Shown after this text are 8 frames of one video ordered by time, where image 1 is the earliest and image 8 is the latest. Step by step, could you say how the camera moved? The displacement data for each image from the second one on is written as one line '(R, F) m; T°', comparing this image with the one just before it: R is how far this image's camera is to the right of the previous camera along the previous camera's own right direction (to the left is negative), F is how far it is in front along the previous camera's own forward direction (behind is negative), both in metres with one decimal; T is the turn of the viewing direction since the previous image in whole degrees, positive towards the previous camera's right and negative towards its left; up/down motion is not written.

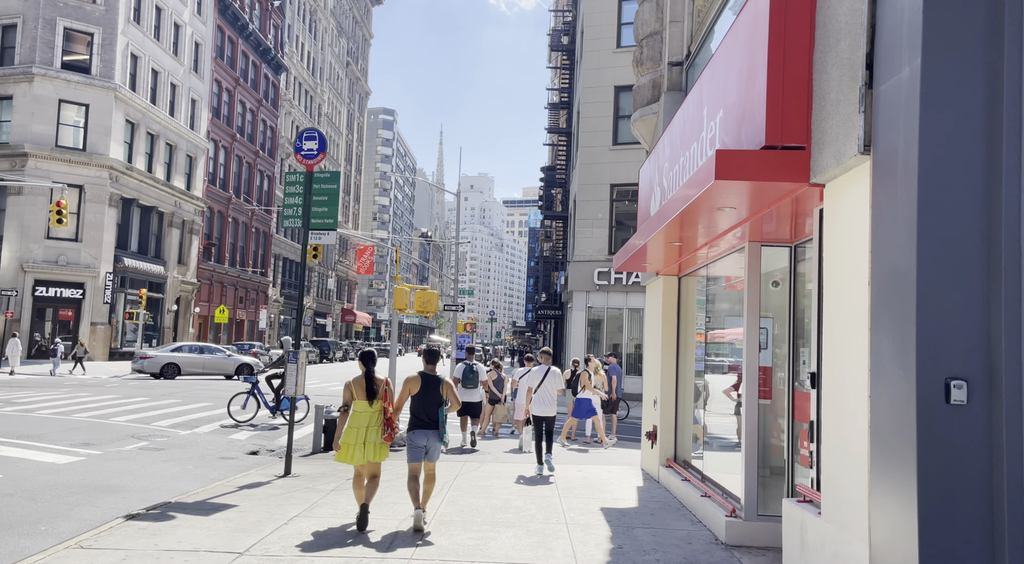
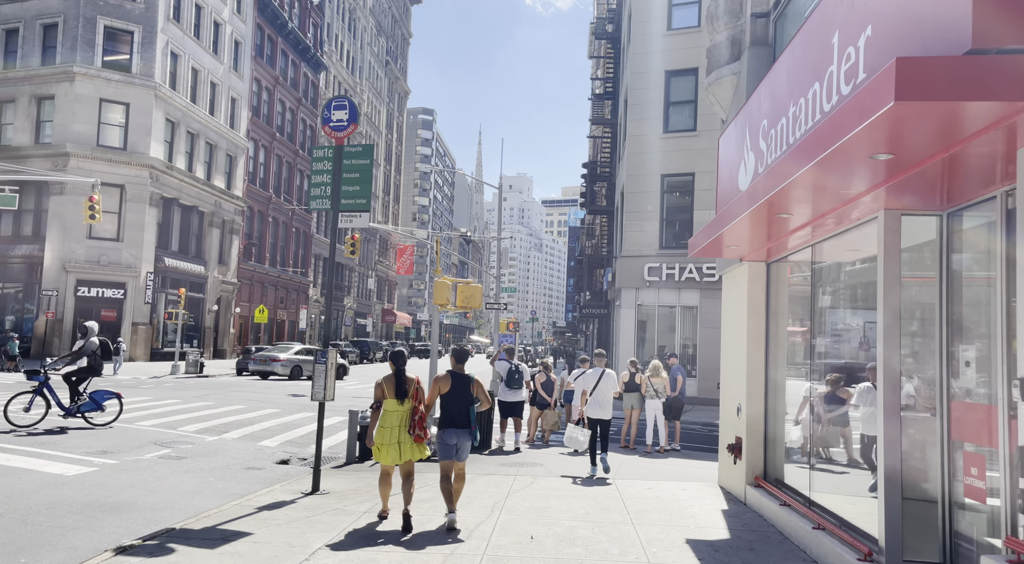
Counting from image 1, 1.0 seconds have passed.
(-0.2, +1.3) m; -3°
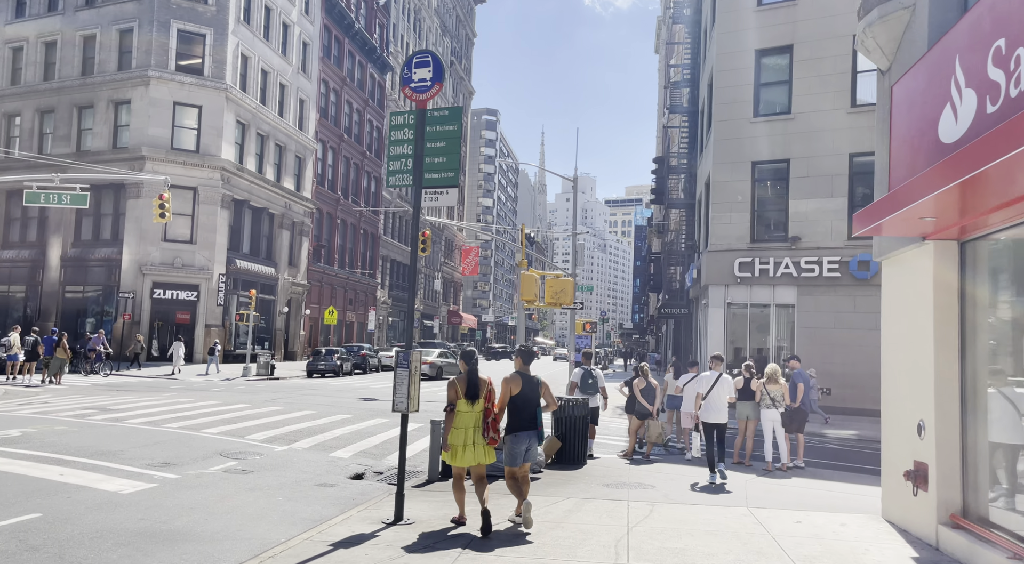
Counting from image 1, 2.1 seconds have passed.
(-0.5, +1.4) m; -5°
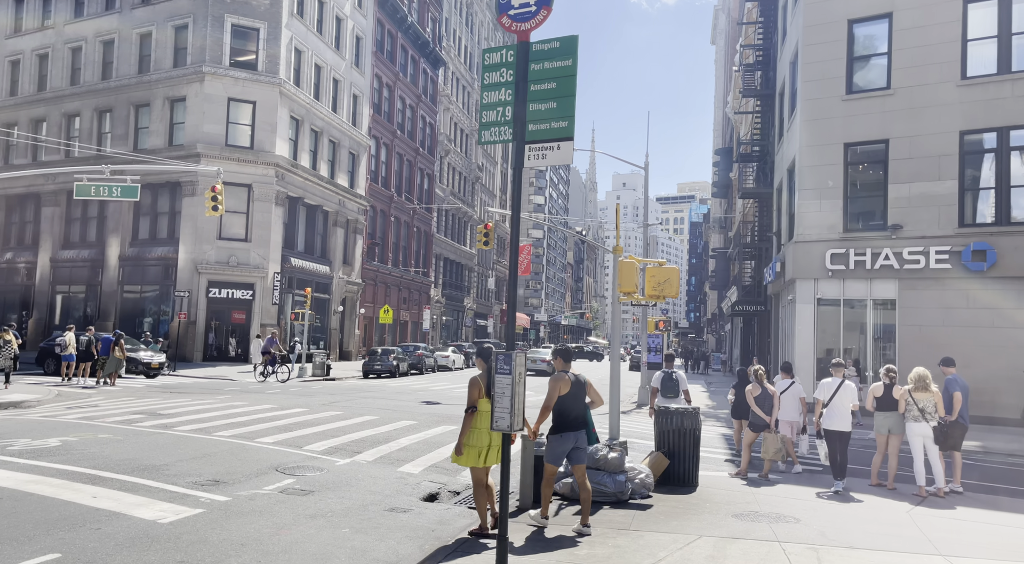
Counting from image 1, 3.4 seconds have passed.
(-0.6, +1.6) m; -4°
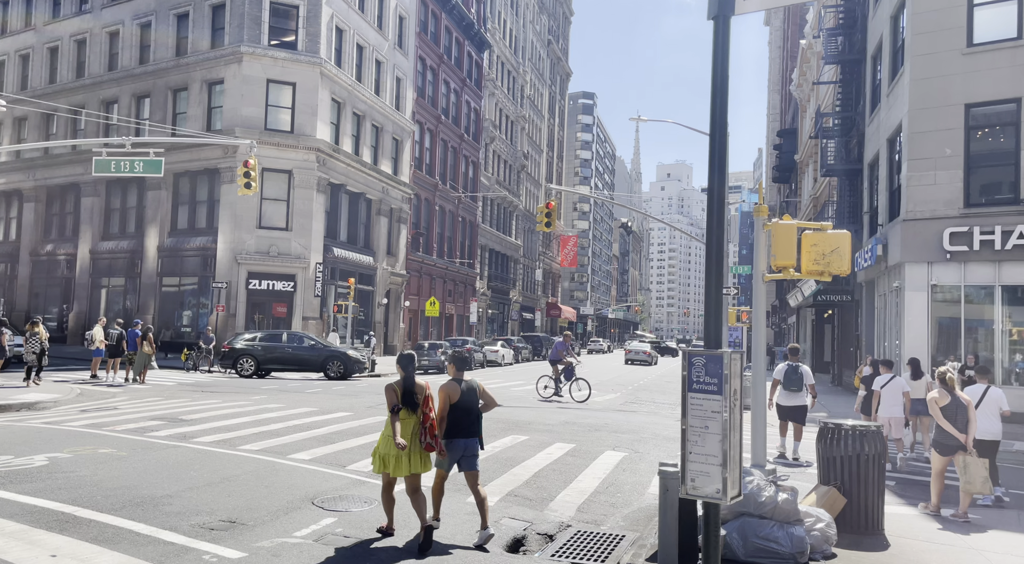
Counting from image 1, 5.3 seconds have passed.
(-0.7, +2.5) m; -3°
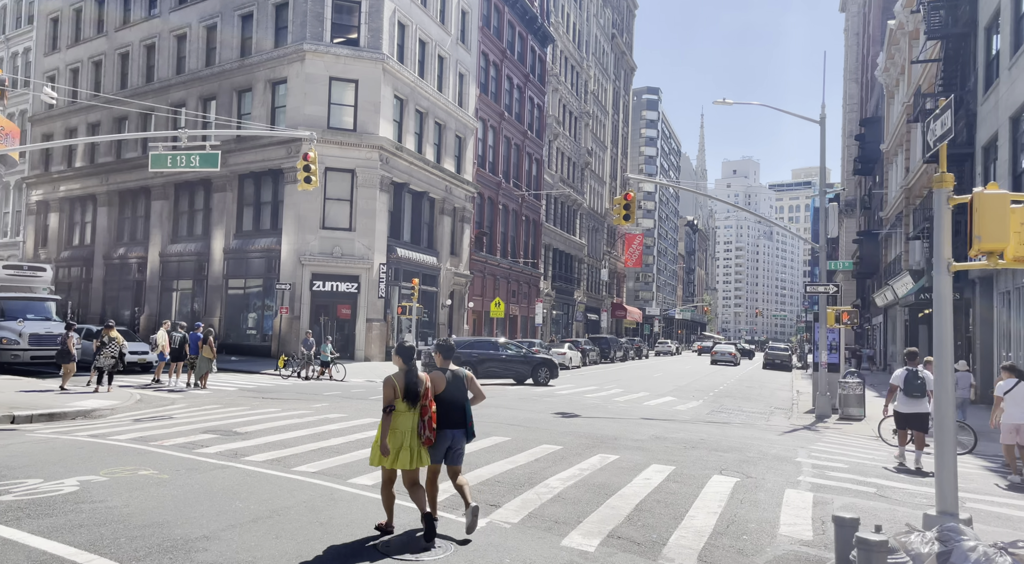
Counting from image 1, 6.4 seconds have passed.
(-0.4, +1.5) m; -5°
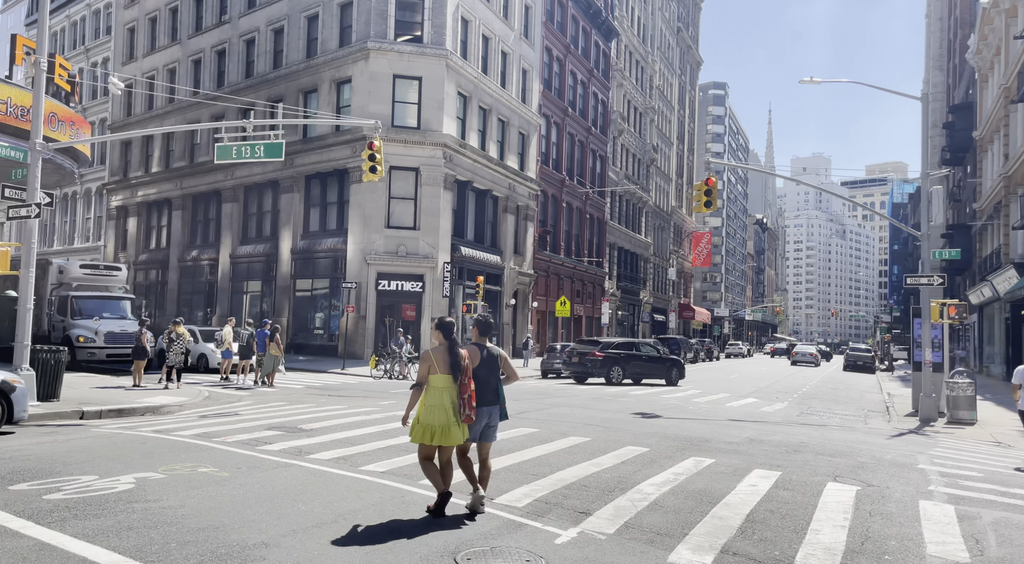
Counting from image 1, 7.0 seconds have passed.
(-0.3, +0.9) m; -5°
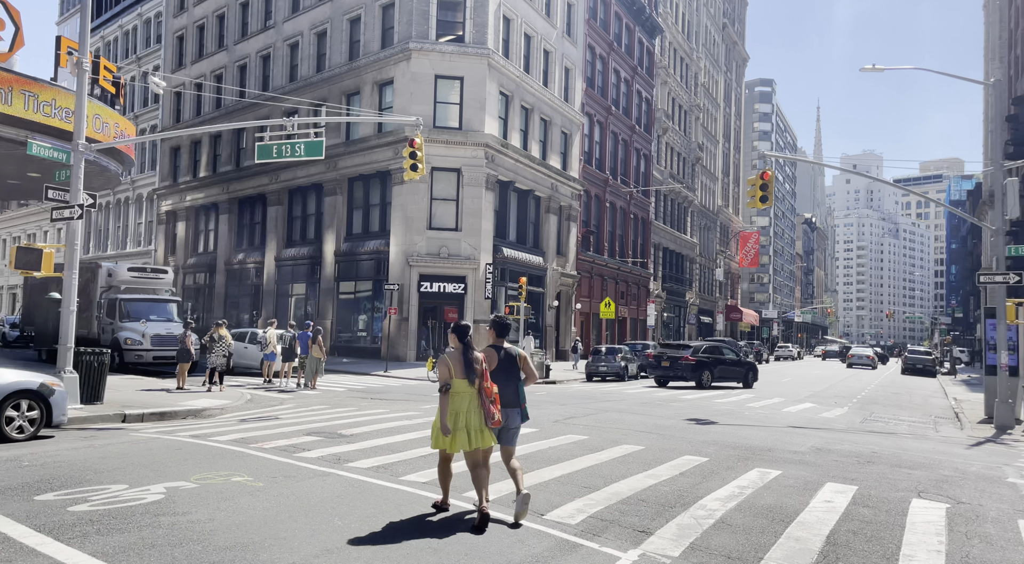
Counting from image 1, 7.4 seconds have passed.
(-0.1, +0.6) m; -3°
